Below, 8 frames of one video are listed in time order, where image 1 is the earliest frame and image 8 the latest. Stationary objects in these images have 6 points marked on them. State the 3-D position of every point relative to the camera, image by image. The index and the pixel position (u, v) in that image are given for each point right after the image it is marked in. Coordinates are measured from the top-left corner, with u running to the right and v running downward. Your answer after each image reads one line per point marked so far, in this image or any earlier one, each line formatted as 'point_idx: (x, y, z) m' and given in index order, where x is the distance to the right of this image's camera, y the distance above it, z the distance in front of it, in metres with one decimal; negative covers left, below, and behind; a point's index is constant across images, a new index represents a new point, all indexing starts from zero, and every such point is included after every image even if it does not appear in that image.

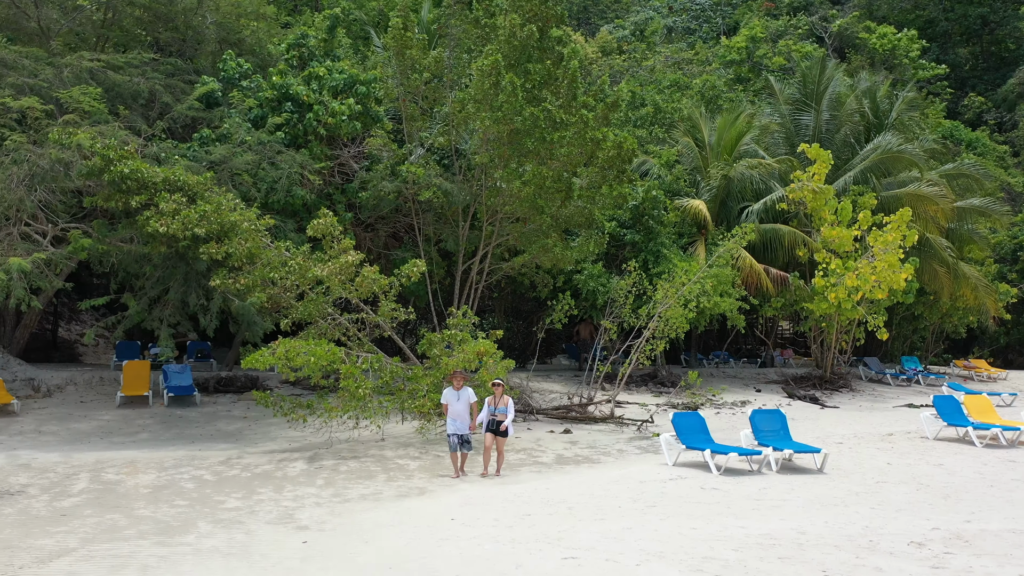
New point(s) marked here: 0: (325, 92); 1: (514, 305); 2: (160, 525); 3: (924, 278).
0: (-2.2, +2.3, +13.8) m
1: (+0.1, -0.2, +17.3) m
2: (-2.2, -1.4, +6.9) m
3: (+7.0, +0.3, +19.2) m
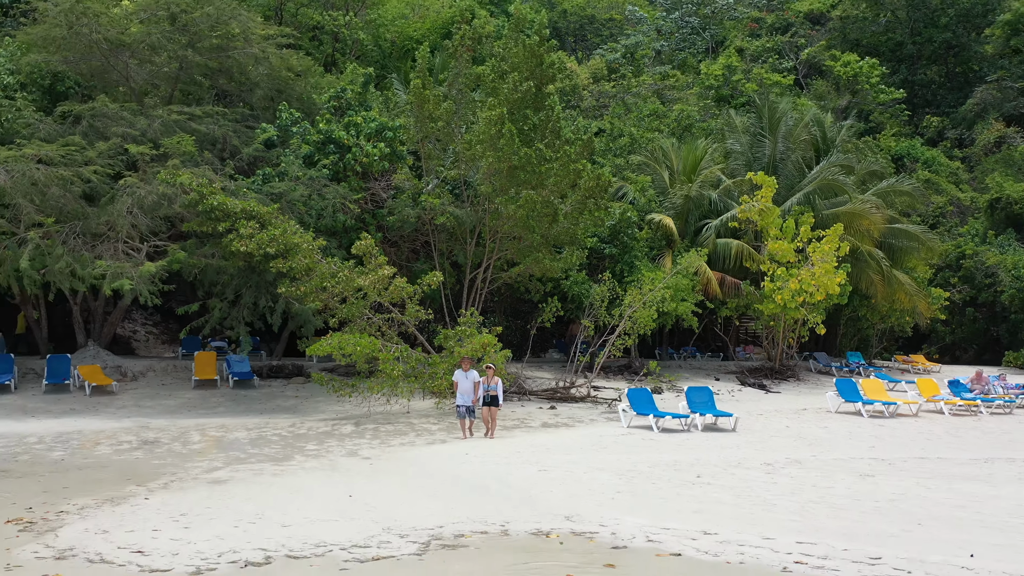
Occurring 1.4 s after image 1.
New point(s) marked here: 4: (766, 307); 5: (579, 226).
0: (-2.2, +2.3, +17.1) m
1: (0.0, -0.3, +20.6) m
2: (-2.2, -1.5, +10.2) m
3: (+6.9, +0.2, +22.5) m
4: (+4.4, -0.3, +19.7) m
5: (+1.0, +1.0, +16.9) m
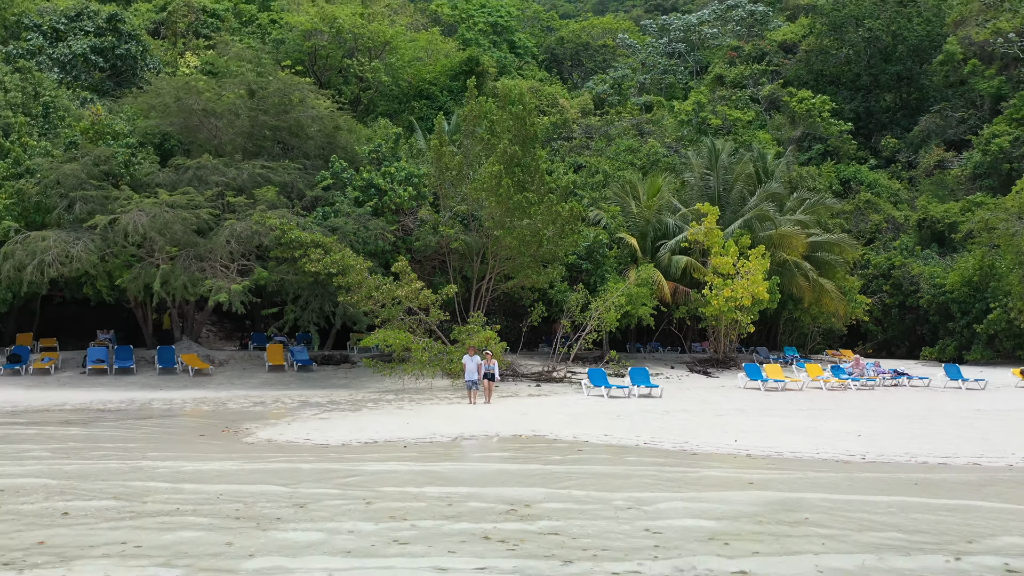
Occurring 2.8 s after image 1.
0: (-2.3, +2.1, +22.6) m
1: (0.0, -0.5, +26.1) m
2: (-2.3, -1.7, +15.7) m
3: (+6.9, 0.0, +28.0) m
4: (+4.3, -0.5, +25.1) m
5: (+0.9, +0.8, +22.3) m
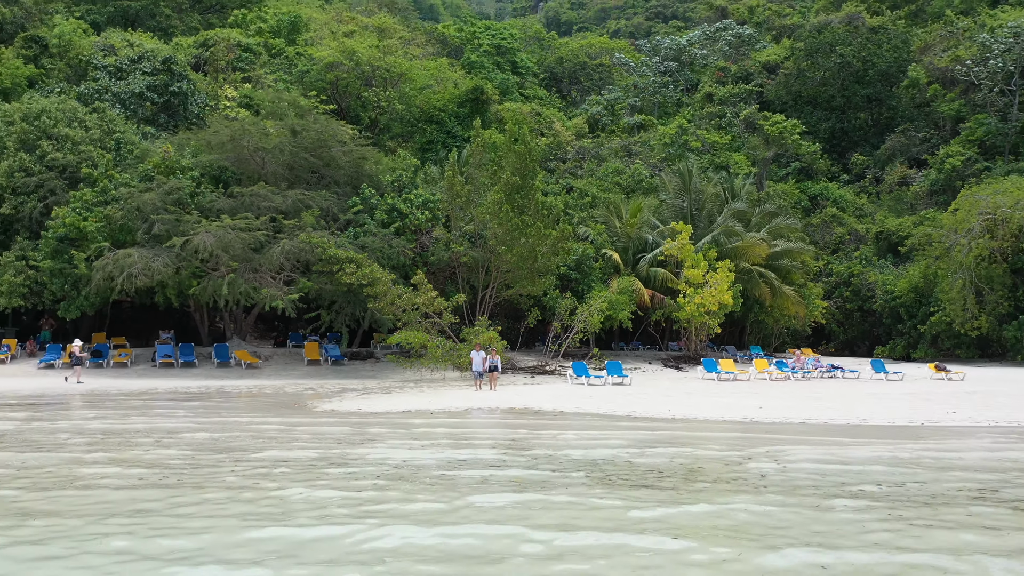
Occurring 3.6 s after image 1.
0: (-2.3, +1.9, +26.9) m
1: (0.0, -0.7, +30.4) m
2: (-2.4, -1.8, +20.0) m
3: (+6.9, -0.2, +32.3) m
4: (+4.3, -0.6, +29.4) m
5: (+0.9, +0.6, +26.7) m
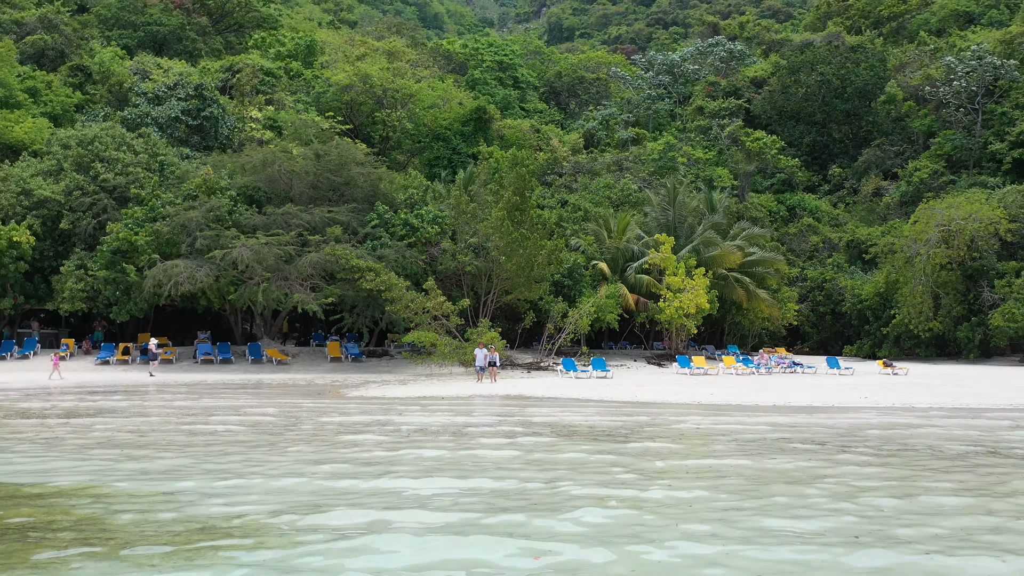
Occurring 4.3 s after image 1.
0: (-2.4, +1.8, +30.5) m
1: (-0.1, -0.8, +33.9) m
2: (-2.4, -2.0, +23.6) m
3: (+6.9, -0.4, +35.8) m
4: (+4.3, -0.8, +32.9) m
5: (+0.9, +0.5, +30.2) m
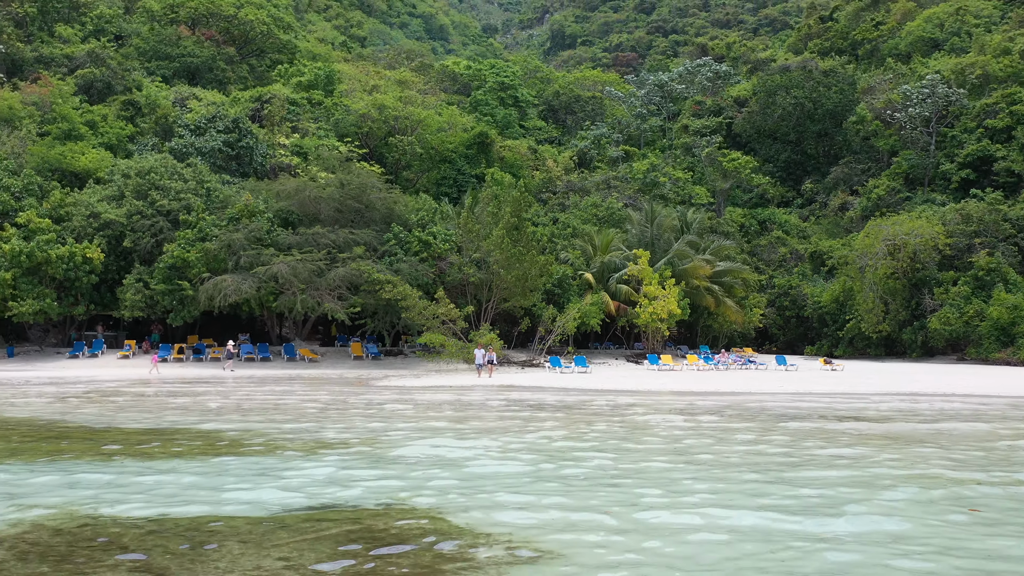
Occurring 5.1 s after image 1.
0: (-2.5, +1.5, +35.6) m
1: (-0.2, -1.1, +39.1) m
2: (-2.6, -2.2, +28.7) m
3: (+6.8, -0.6, +40.9) m
4: (+4.2, -1.1, +38.0) m
5: (+0.8, +0.2, +35.3) m
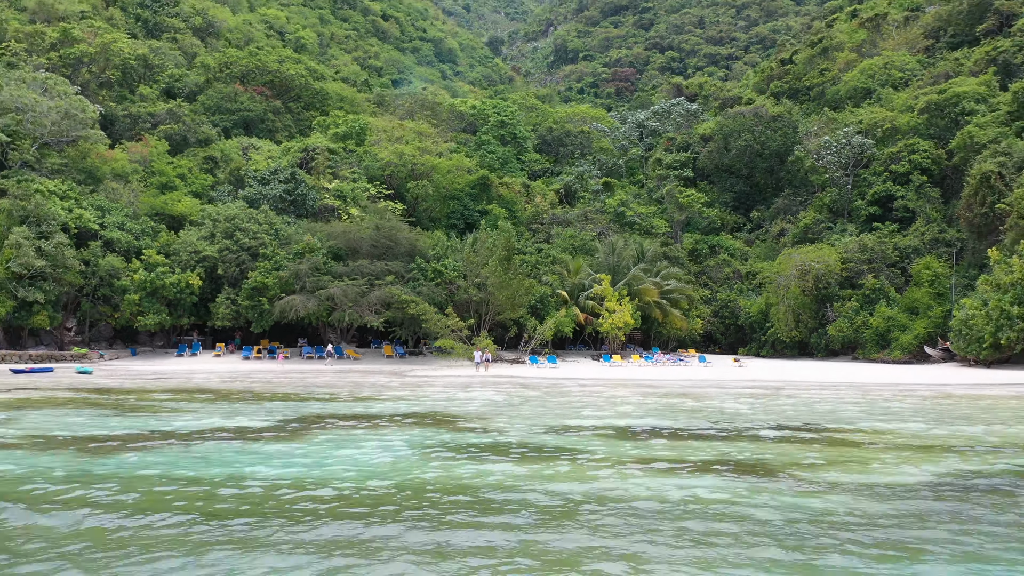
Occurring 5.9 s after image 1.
0: (-2.8, +0.8, +47.7) m
1: (-0.5, -1.8, +51.1) m
2: (-2.9, -2.9, +40.8) m
3: (+6.5, -1.3, +52.9) m
4: (+3.9, -1.8, +50.1) m
5: (+0.4, -0.5, +47.4) m
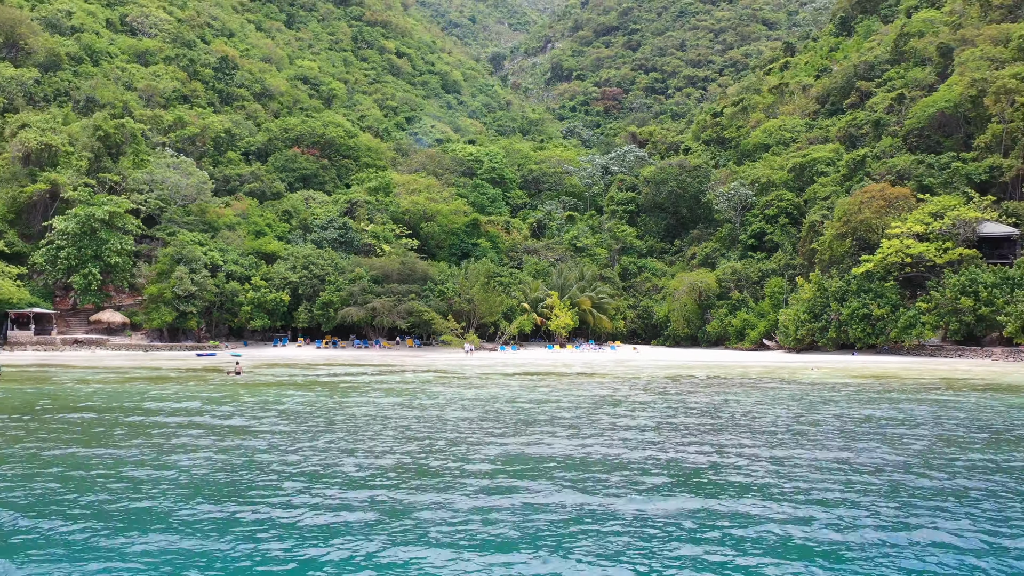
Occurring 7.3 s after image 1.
0: (-4.2, 0.0, +72.8) m
1: (-1.8, -2.6, +76.3) m
2: (-4.4, -3.8, +66.0) m
3: (+5.2, -2.1, +78.0) m
4: (+2.6, -2.6, +75.2) m
5: (-0.9, -1.3, +72.5) m
